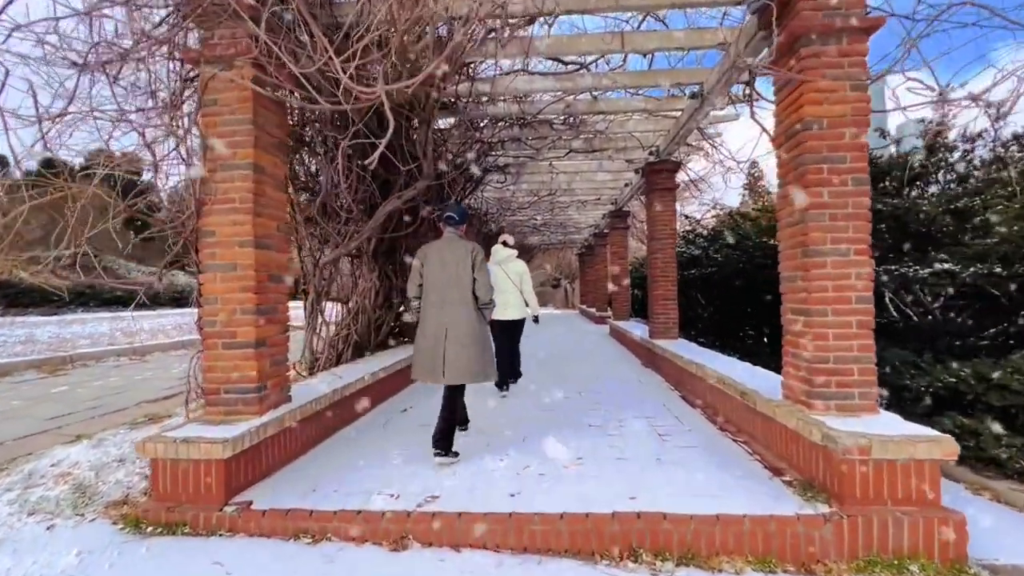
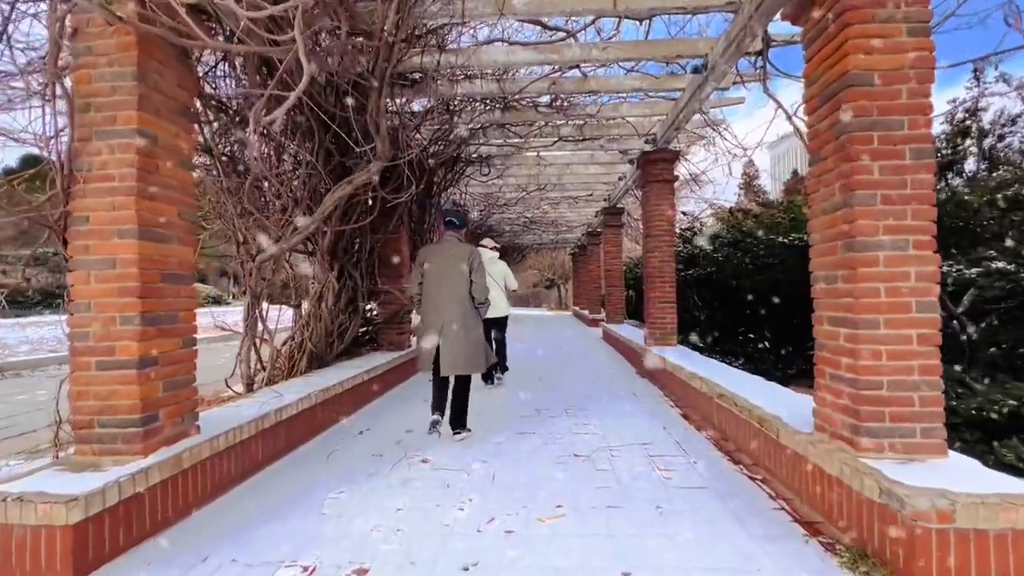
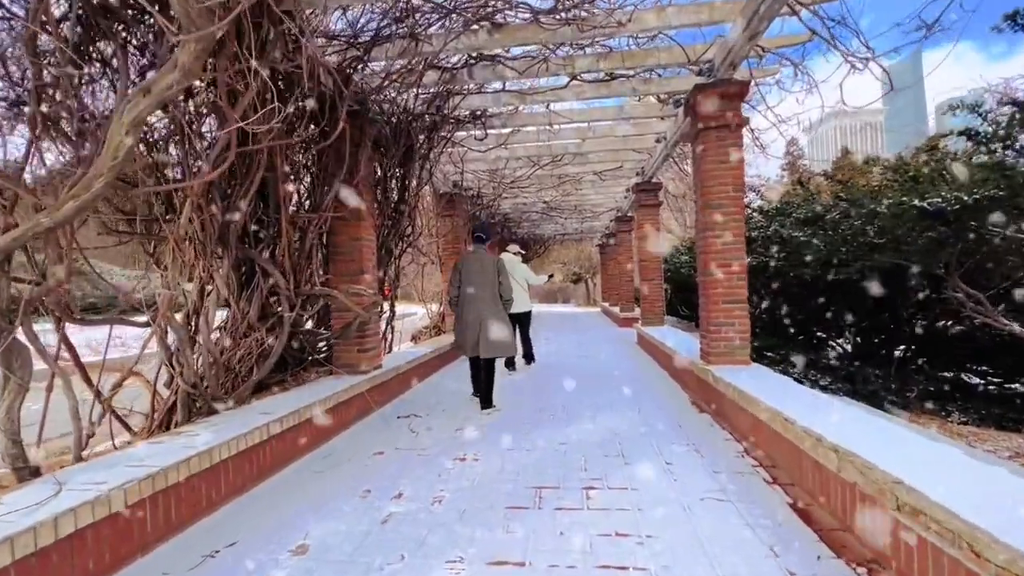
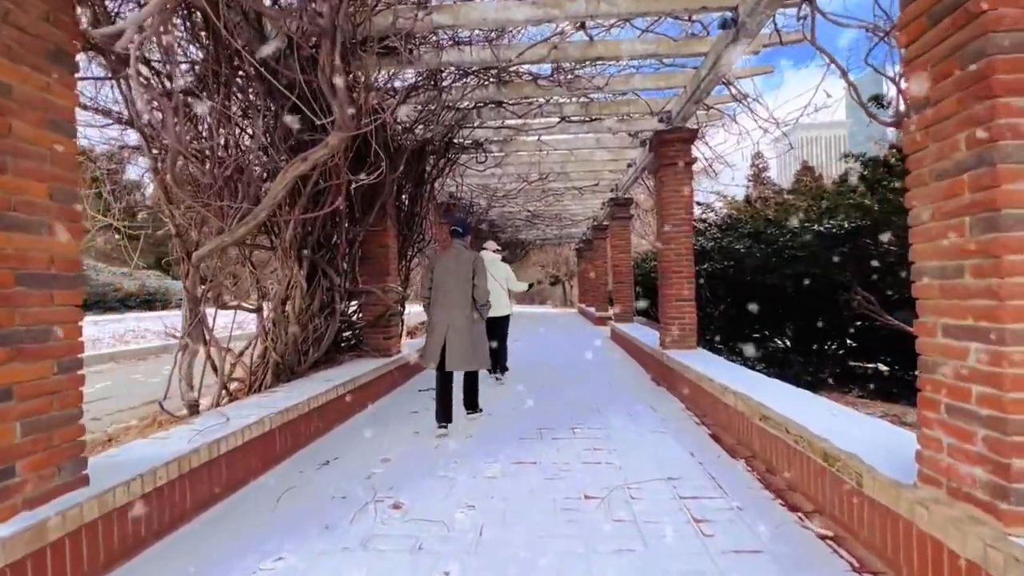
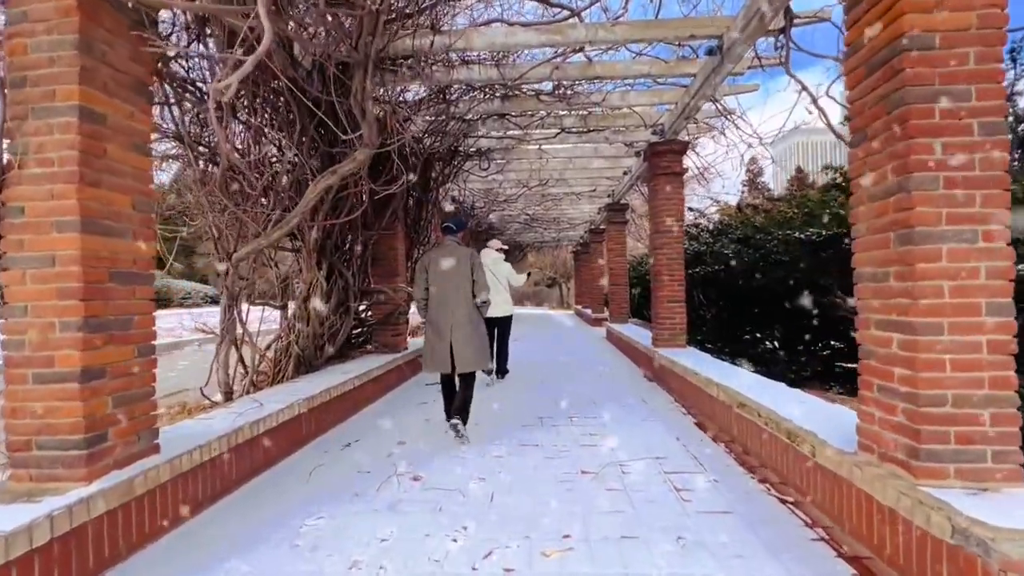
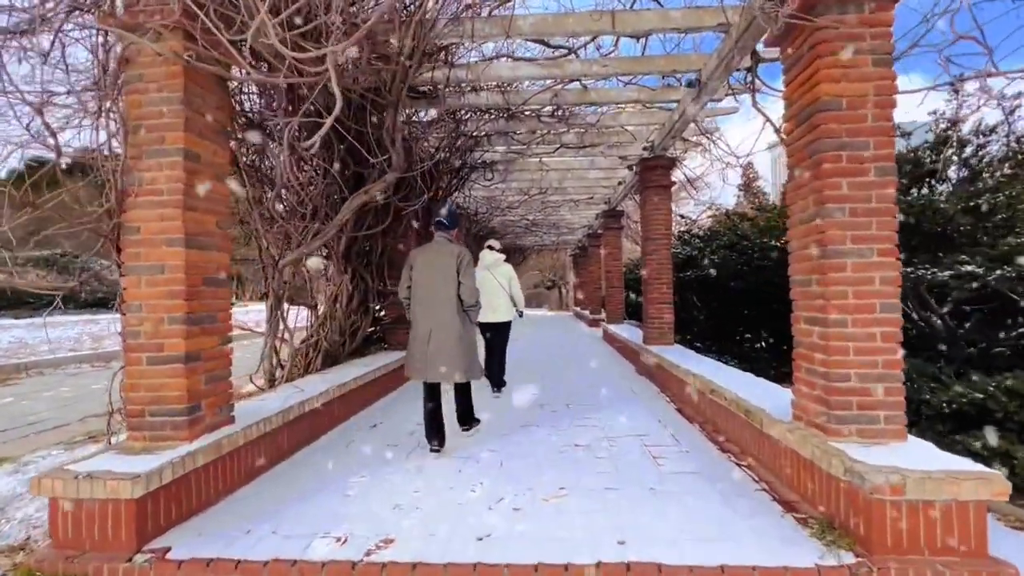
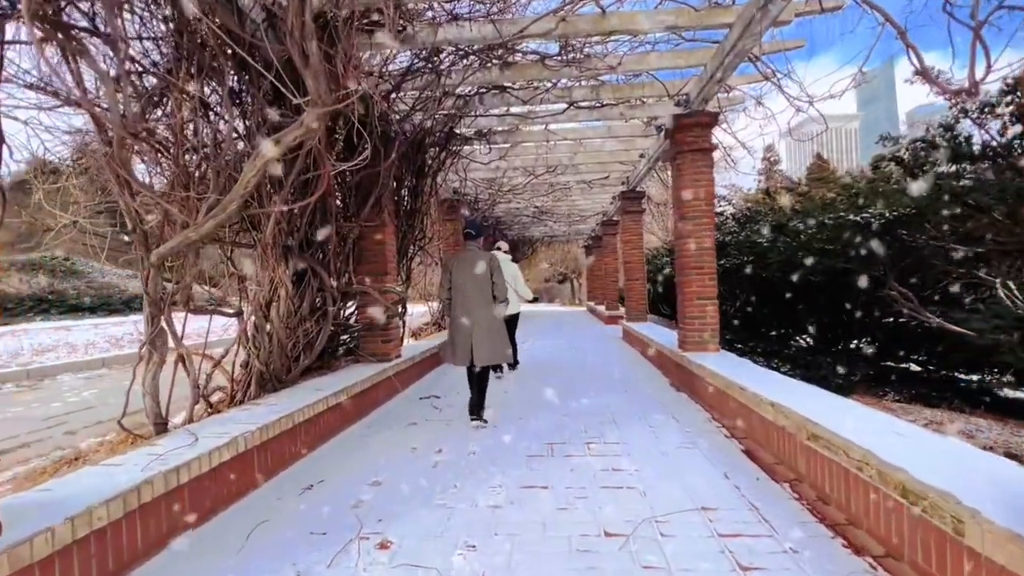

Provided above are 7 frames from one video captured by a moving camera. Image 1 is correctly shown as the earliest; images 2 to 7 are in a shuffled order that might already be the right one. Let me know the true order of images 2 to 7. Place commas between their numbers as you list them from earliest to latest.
6, 2, 5, 4, 7, 3
